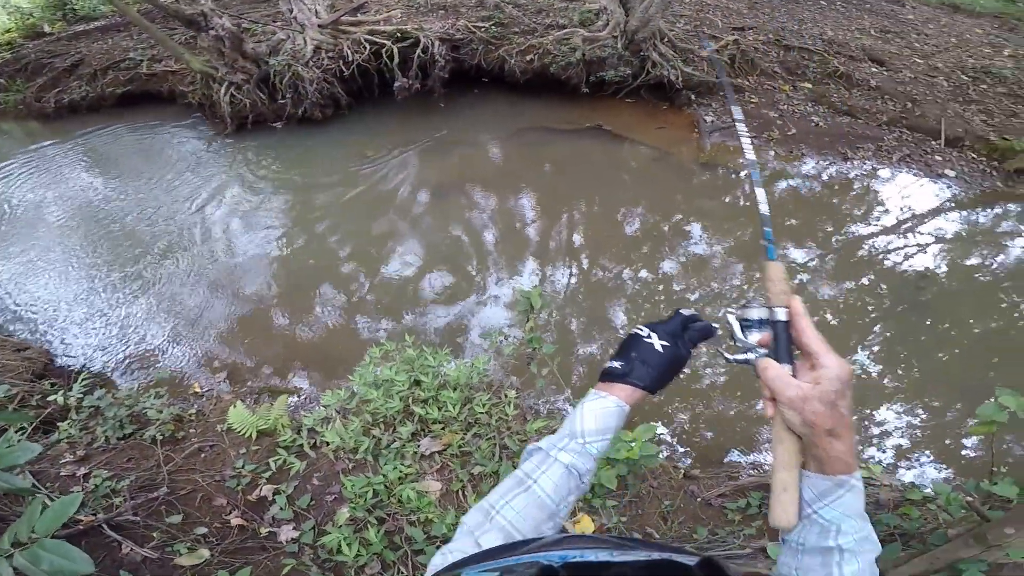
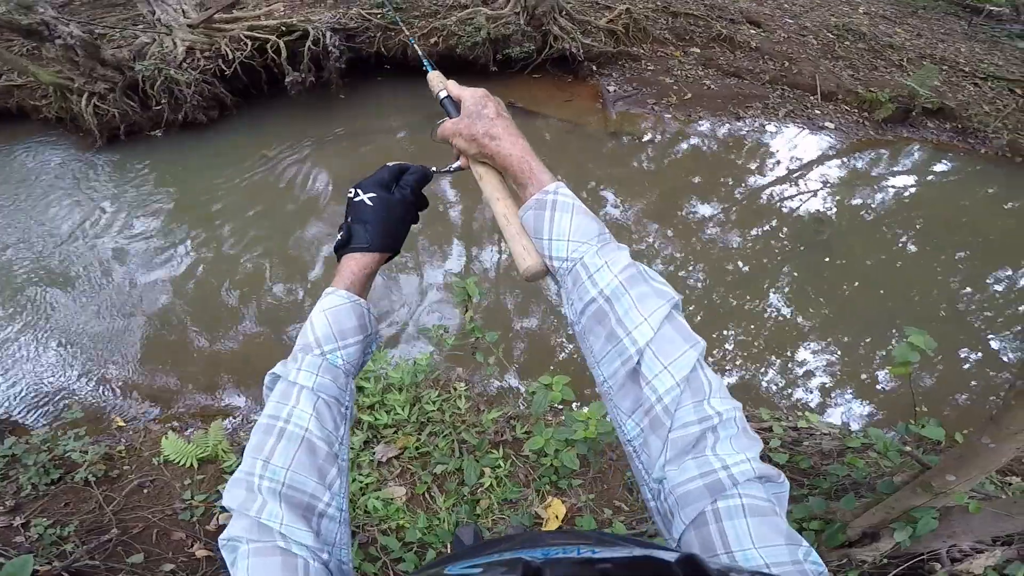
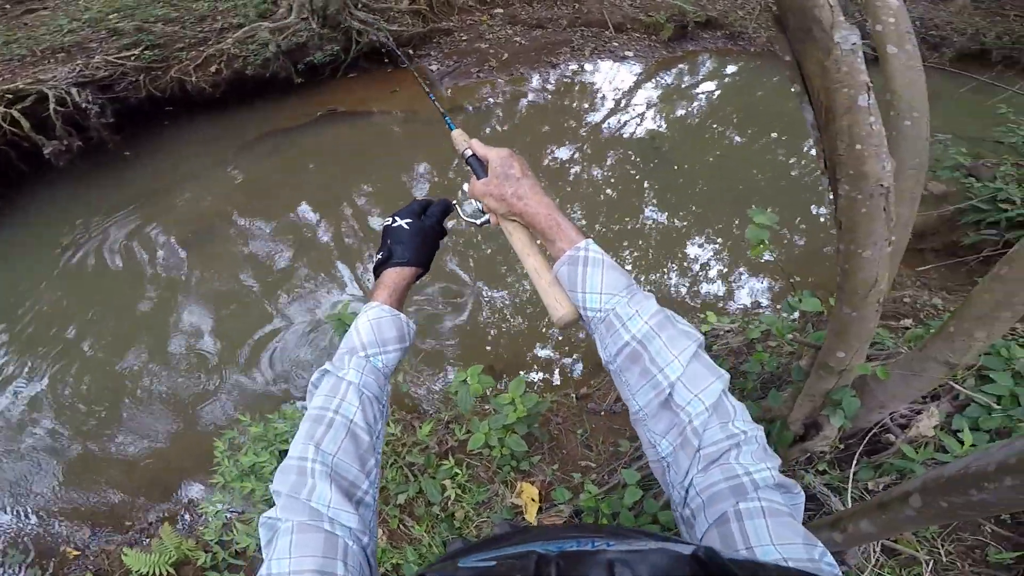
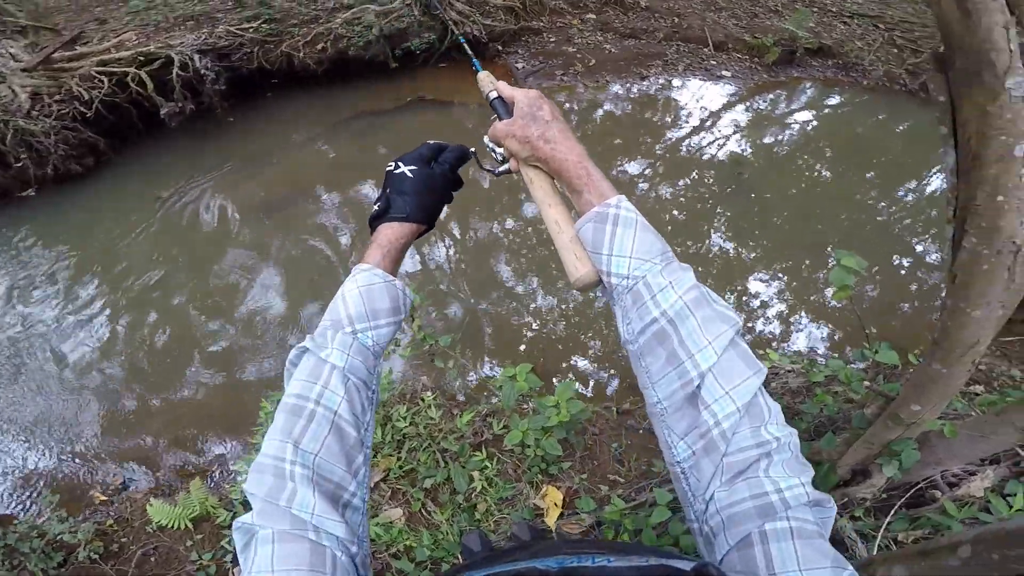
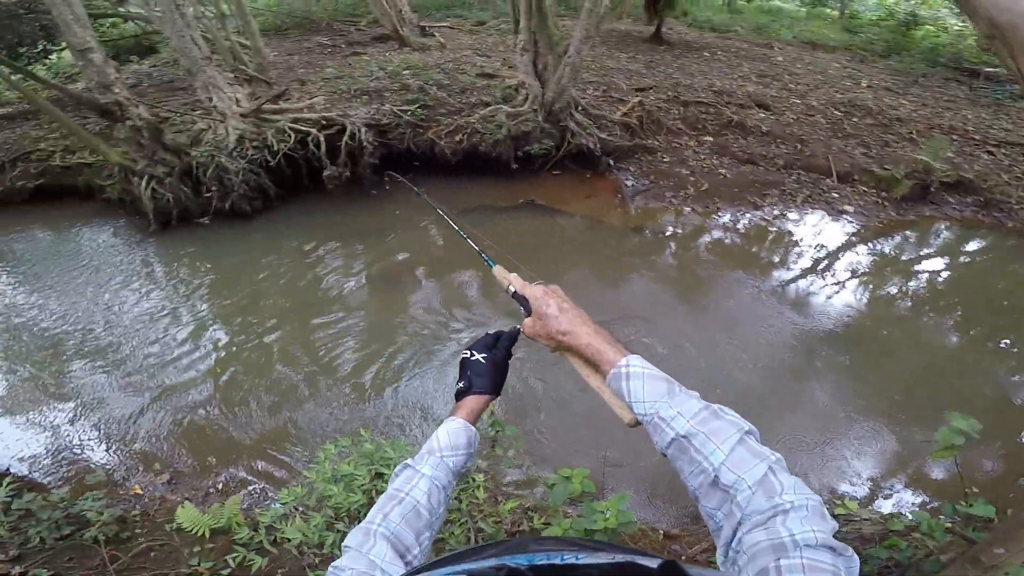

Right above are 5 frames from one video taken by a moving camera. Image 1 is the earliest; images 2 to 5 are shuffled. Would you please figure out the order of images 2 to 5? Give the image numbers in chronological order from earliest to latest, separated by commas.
2, 4, 3, 5
